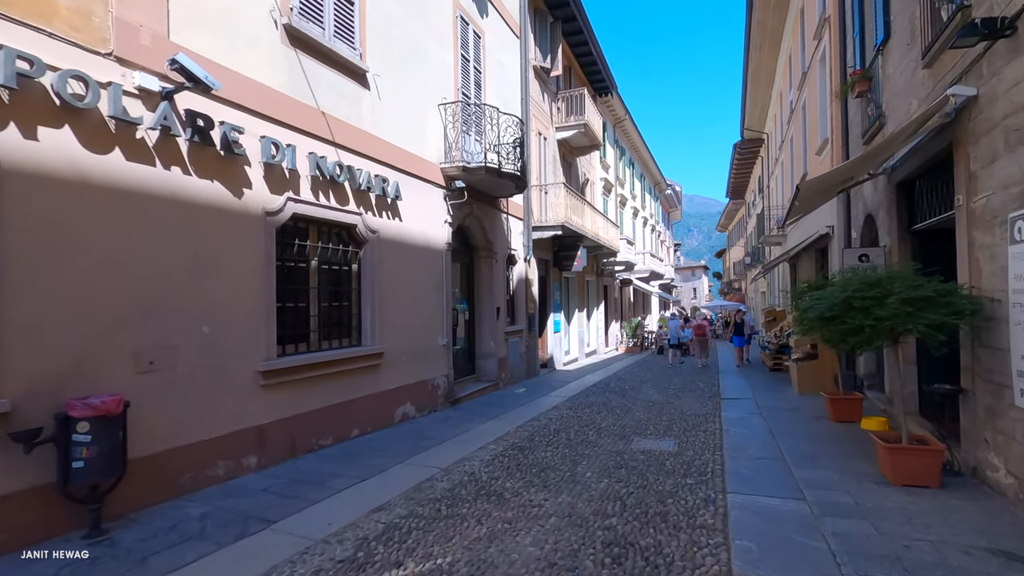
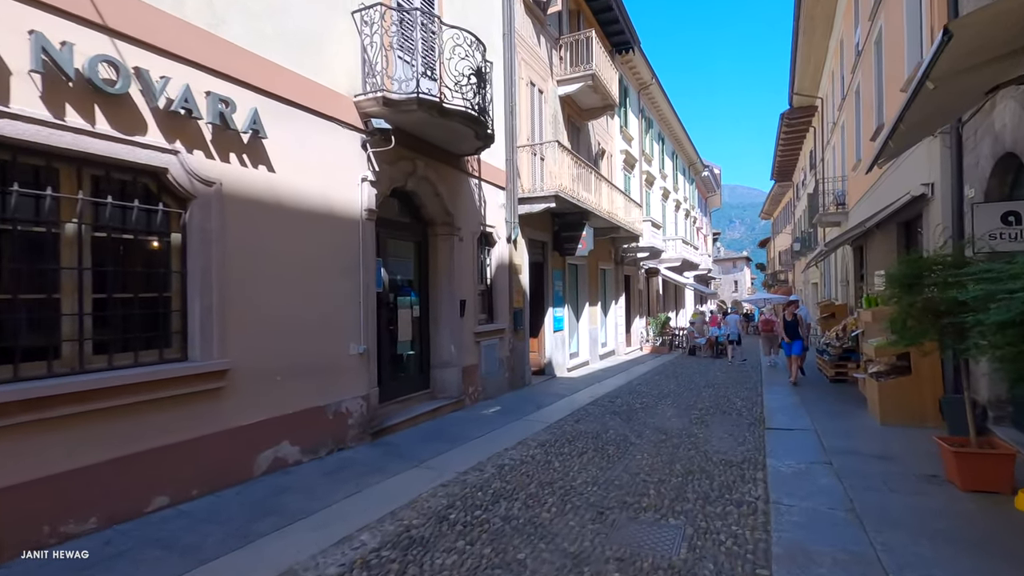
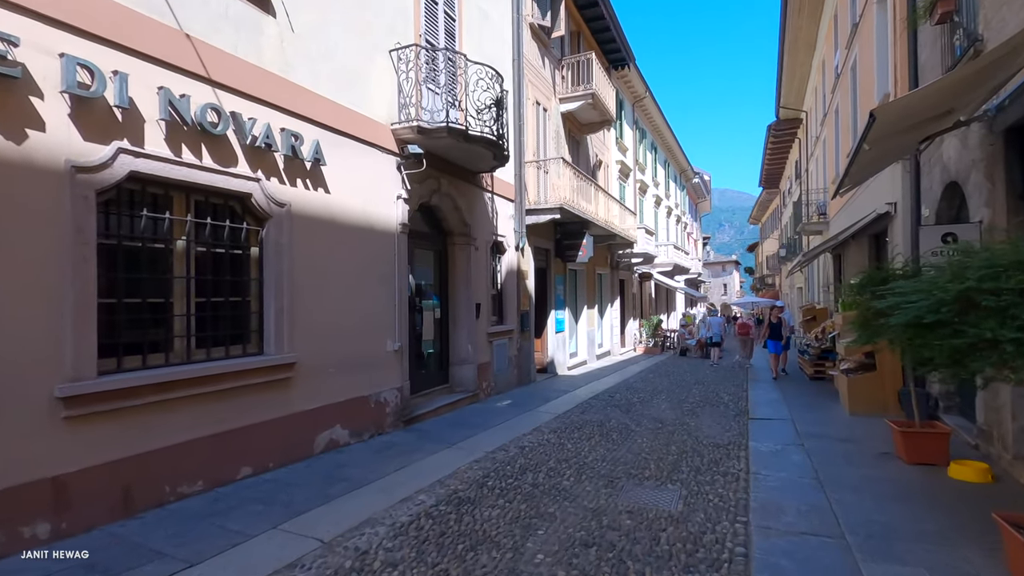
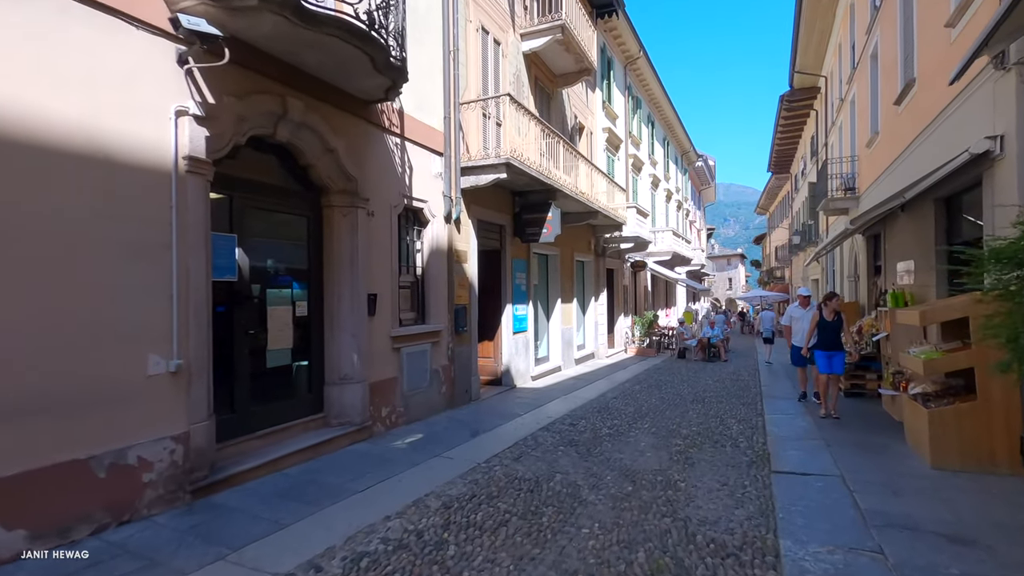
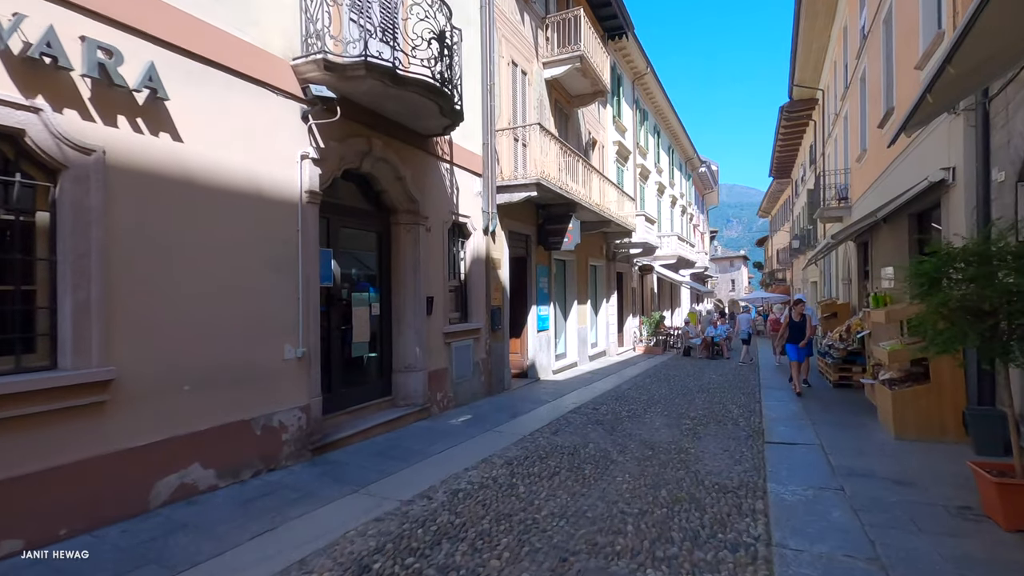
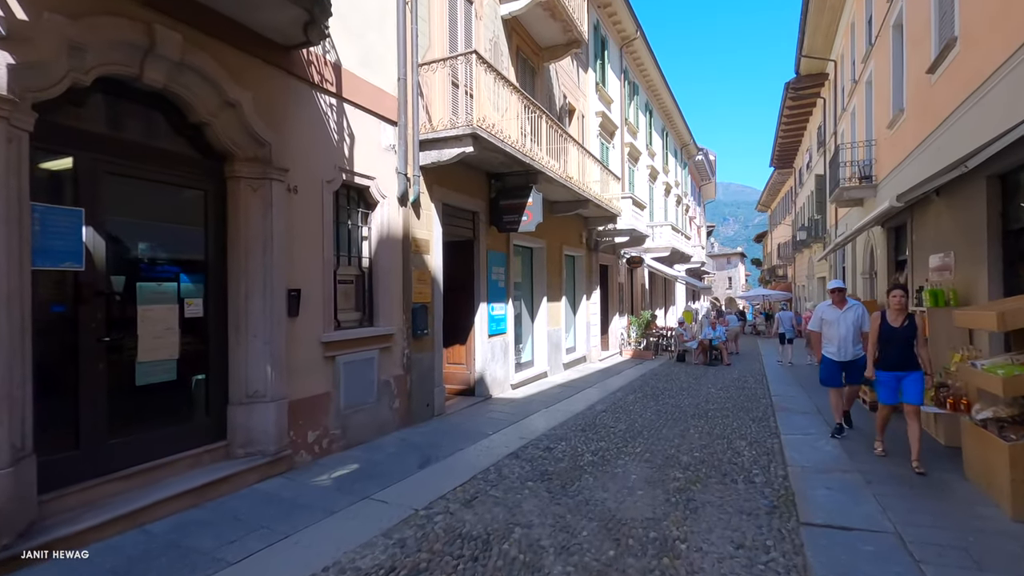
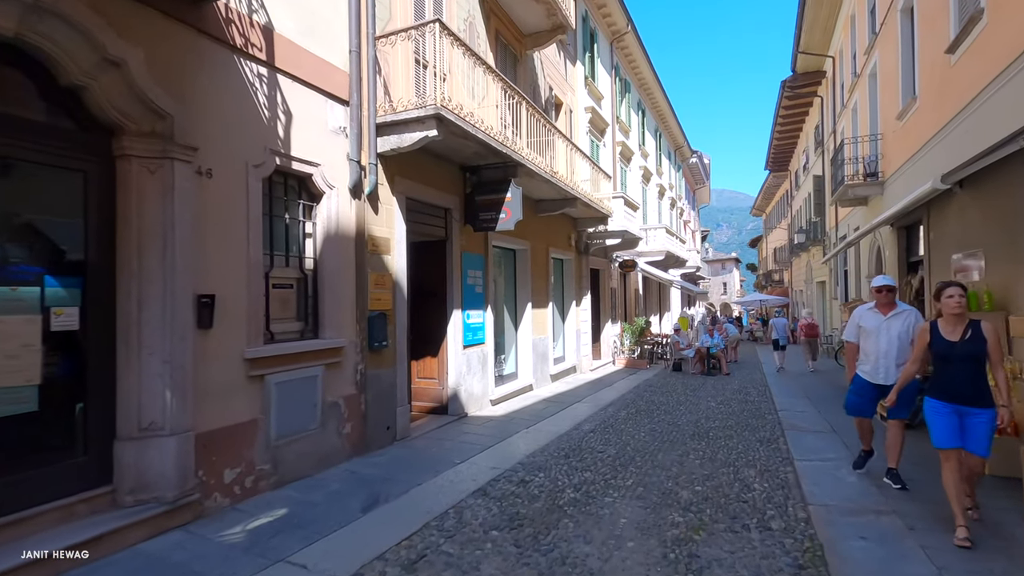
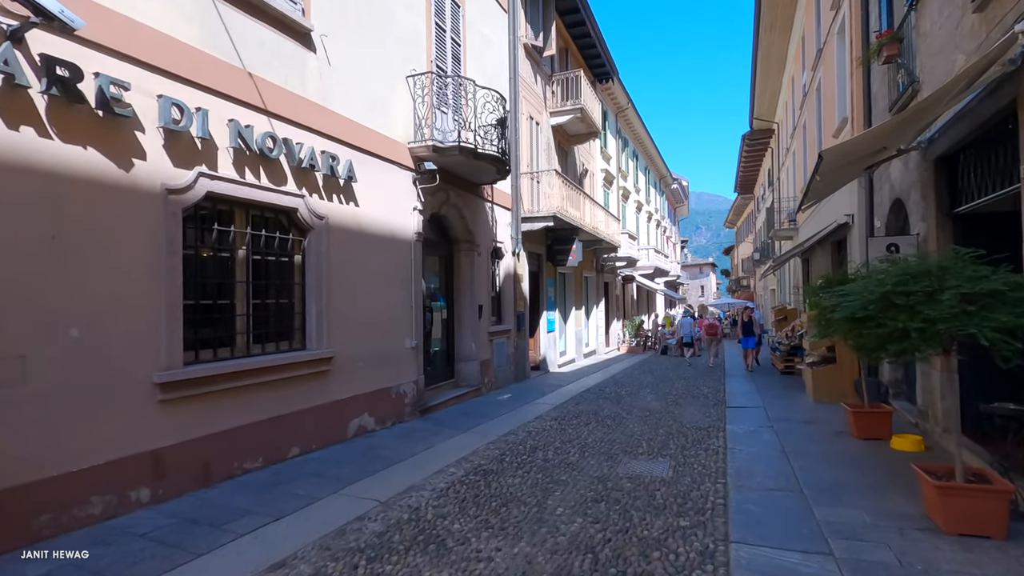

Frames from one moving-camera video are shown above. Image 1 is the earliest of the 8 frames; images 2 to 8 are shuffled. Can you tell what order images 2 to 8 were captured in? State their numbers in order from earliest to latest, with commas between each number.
8, 3, 2, 5, 4, 6, 7
